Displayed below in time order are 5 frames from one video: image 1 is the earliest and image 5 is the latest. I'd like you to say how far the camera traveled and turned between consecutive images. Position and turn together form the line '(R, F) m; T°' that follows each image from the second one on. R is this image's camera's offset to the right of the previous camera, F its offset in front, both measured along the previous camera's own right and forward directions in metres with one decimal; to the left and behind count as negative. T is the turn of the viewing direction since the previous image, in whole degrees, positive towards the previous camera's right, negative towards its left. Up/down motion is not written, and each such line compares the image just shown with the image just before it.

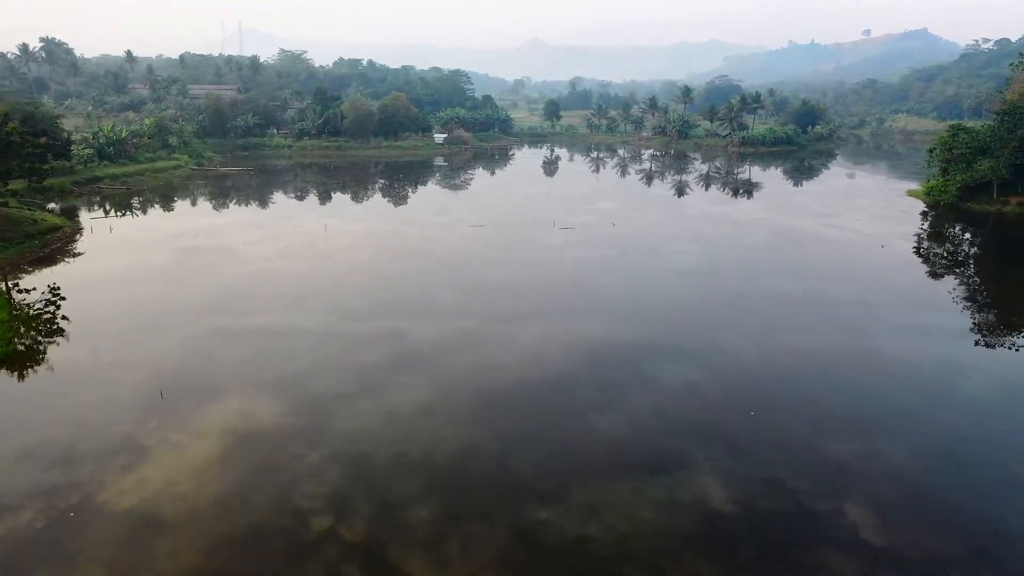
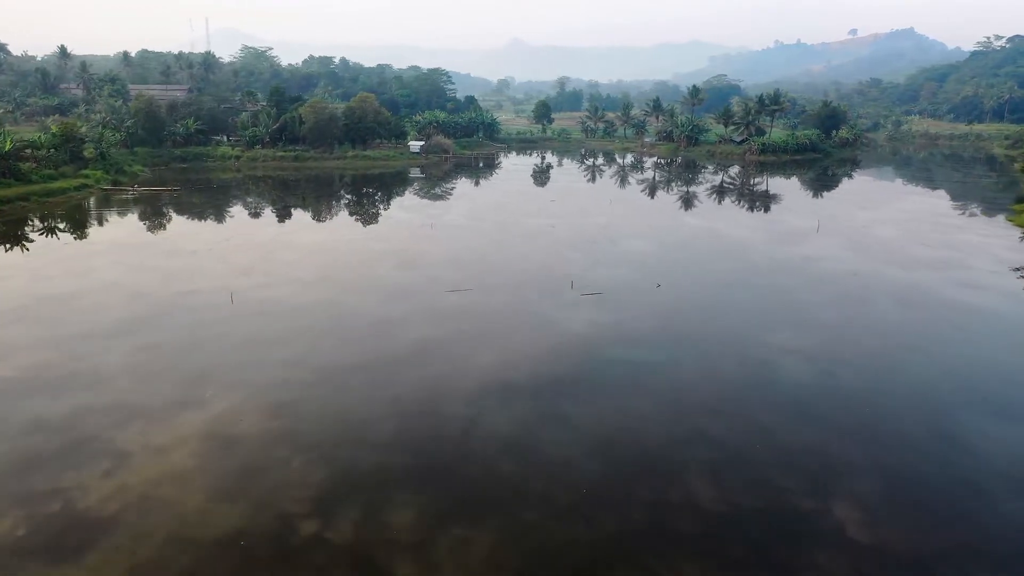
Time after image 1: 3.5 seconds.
(-0.4, +6.2) m; +2°
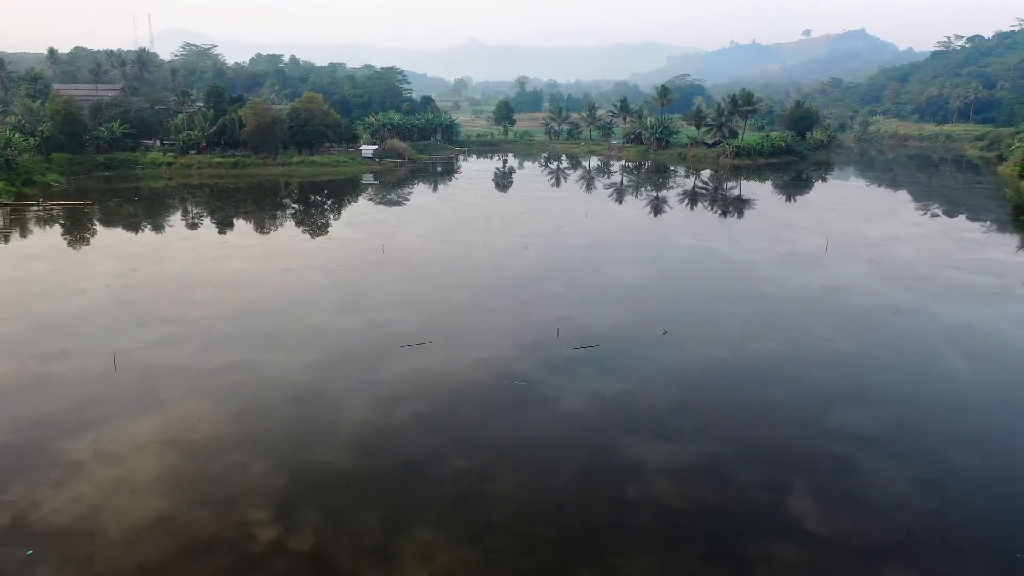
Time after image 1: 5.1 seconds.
(-0.2, +3.0) m; +4°
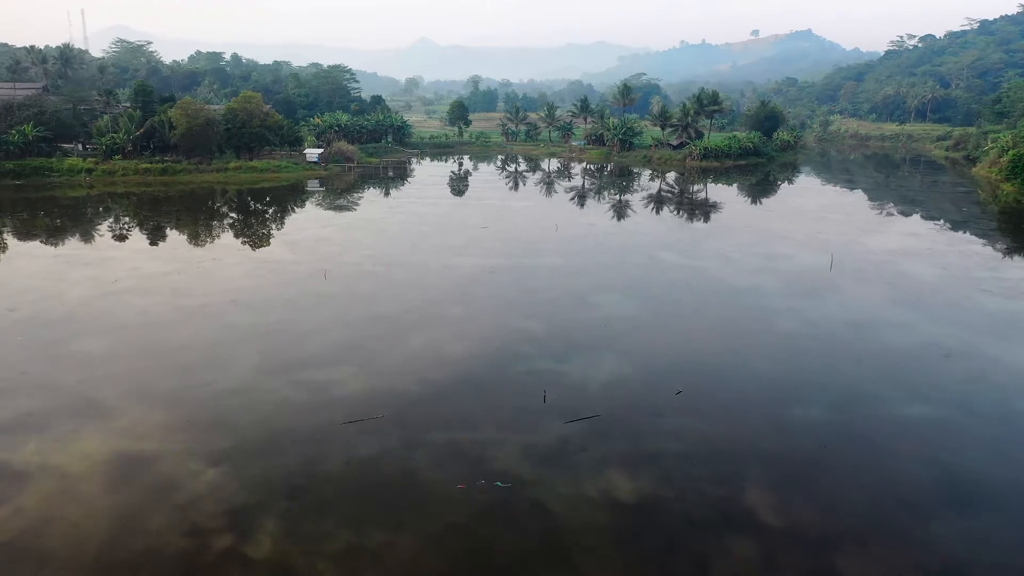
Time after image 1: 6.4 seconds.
(-0.2, +2.5) m; +4°
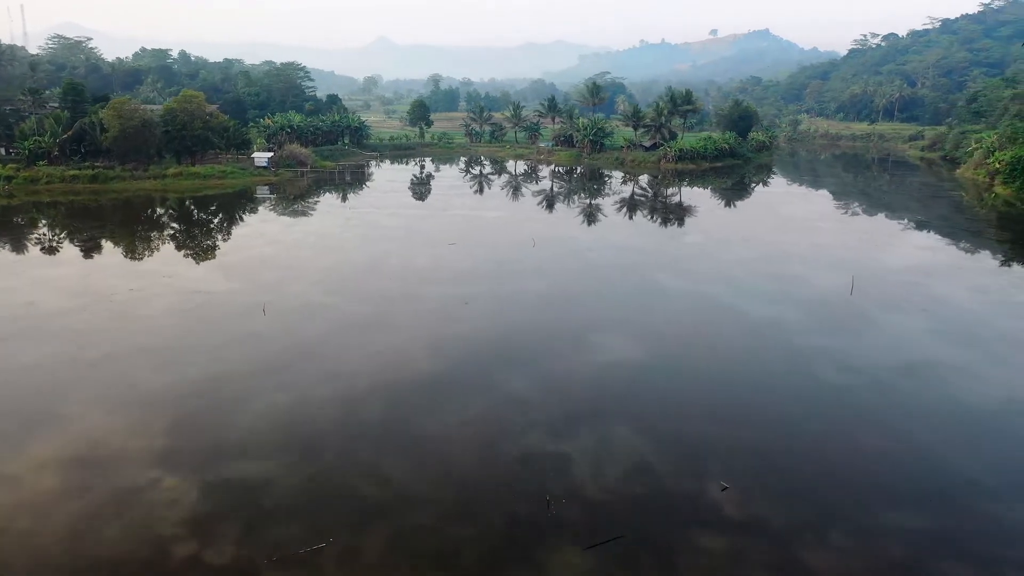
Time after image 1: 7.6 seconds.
(-0.3, +2.3) m; +3°
